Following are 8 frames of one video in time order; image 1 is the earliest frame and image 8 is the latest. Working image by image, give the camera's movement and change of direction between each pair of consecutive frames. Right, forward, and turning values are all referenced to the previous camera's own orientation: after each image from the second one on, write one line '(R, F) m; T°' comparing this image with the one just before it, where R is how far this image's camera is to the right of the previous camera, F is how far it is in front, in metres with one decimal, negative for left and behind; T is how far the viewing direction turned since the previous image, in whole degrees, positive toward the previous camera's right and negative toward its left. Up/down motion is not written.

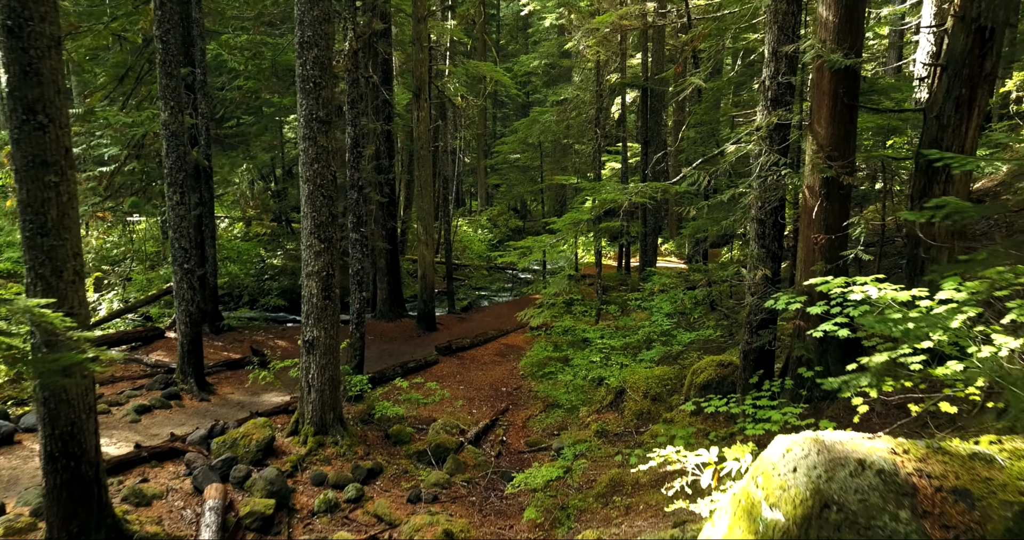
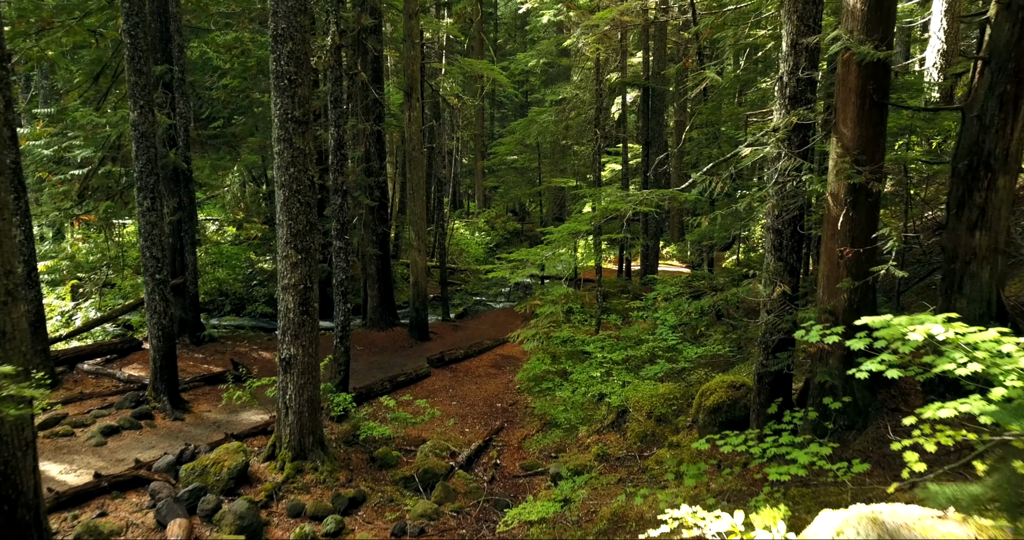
(+0.1, +0.6) m; 0°
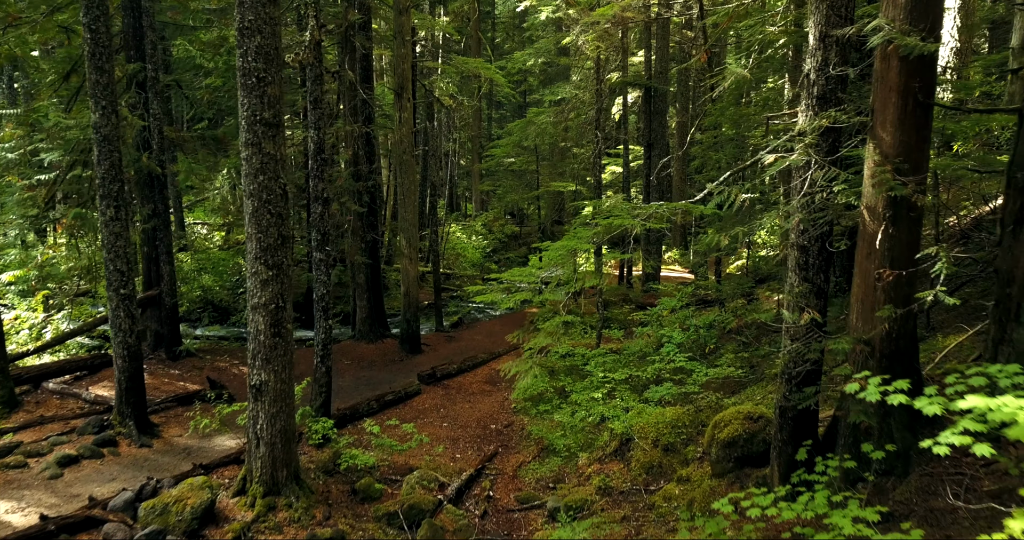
(+0.1, +0.7) m; 0°
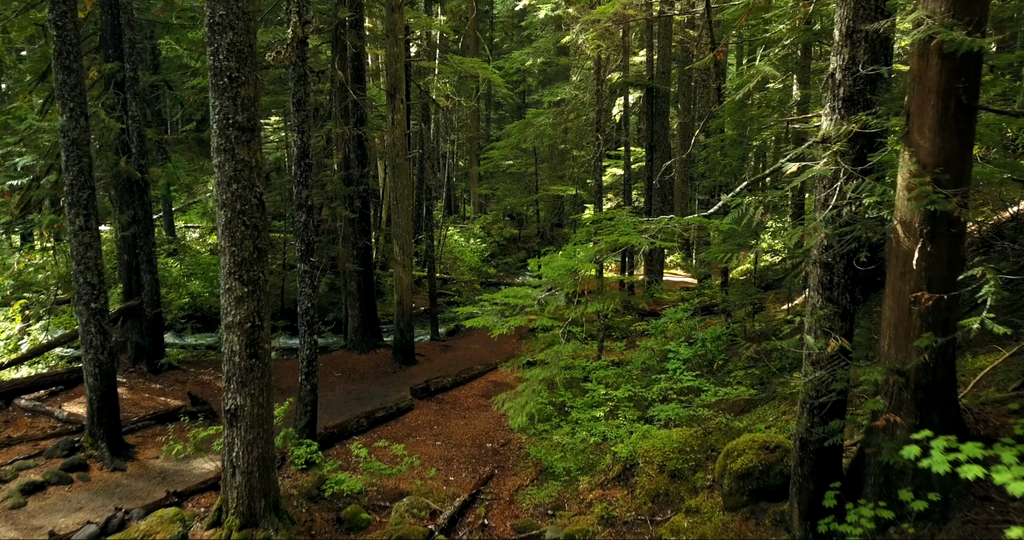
(+0.1, +0.5) m; 0°
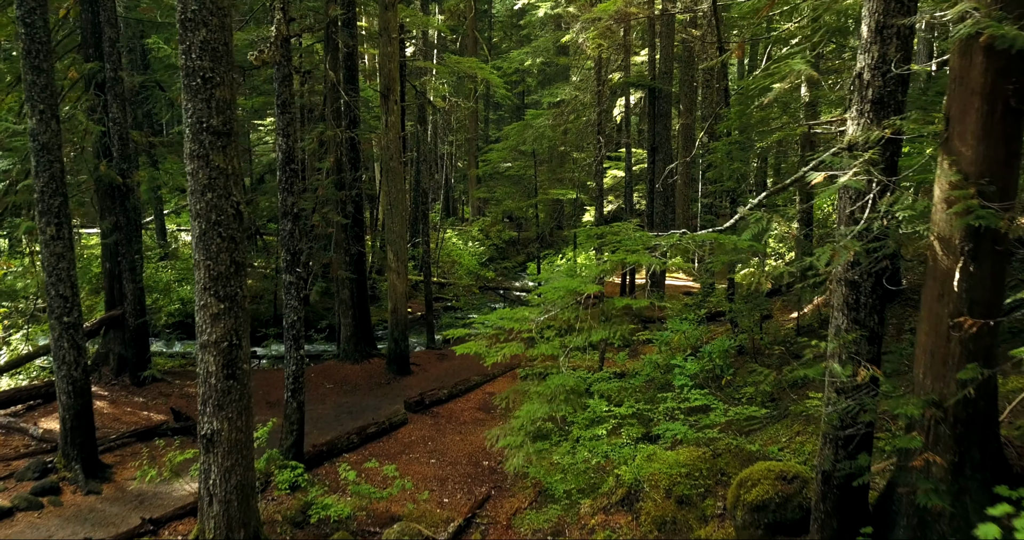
(0.0, +0.4) m; 0°
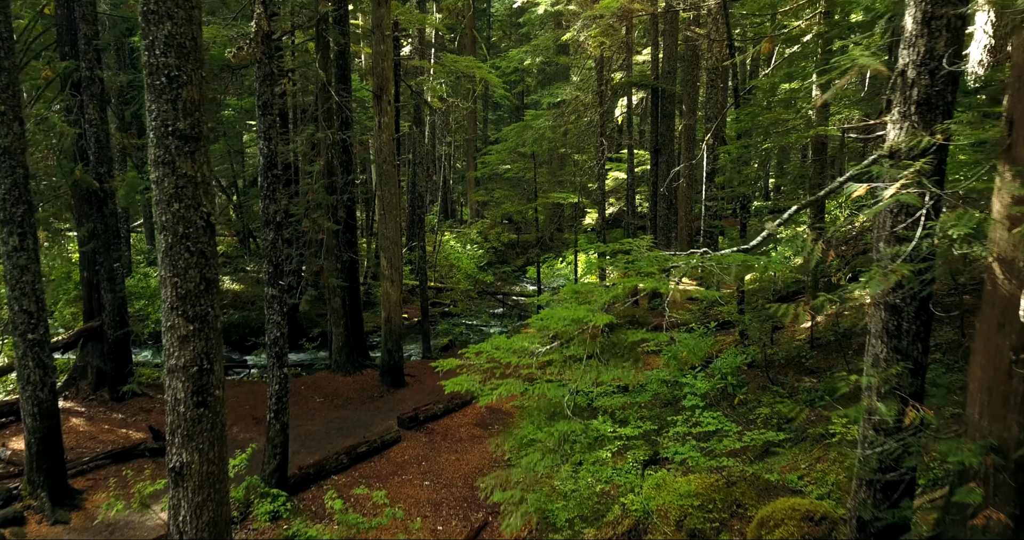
(0.0, +0.5) m; 0°
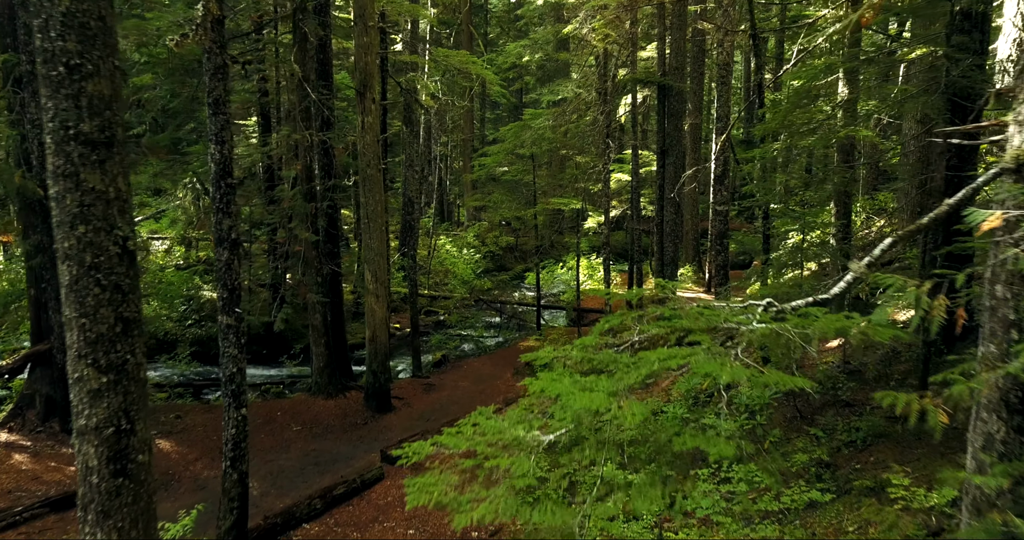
(+0.1, +1.0) m; 0°
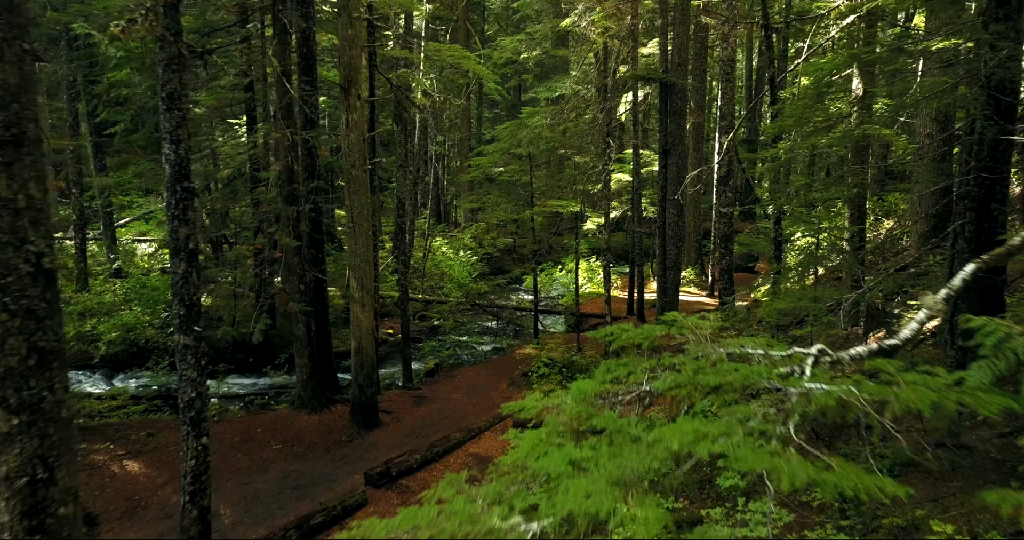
(+0.1, +0.6) m; 0°
